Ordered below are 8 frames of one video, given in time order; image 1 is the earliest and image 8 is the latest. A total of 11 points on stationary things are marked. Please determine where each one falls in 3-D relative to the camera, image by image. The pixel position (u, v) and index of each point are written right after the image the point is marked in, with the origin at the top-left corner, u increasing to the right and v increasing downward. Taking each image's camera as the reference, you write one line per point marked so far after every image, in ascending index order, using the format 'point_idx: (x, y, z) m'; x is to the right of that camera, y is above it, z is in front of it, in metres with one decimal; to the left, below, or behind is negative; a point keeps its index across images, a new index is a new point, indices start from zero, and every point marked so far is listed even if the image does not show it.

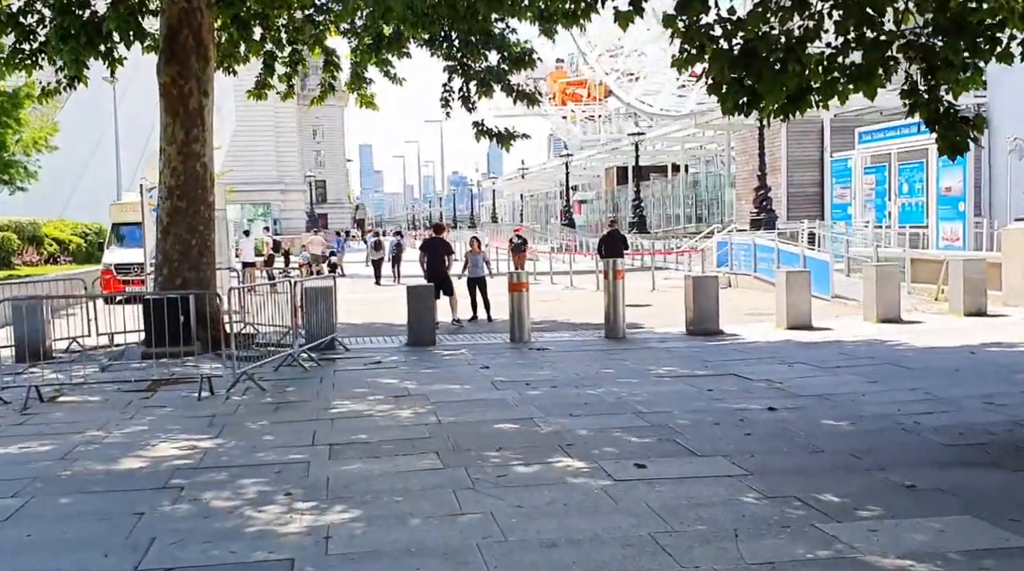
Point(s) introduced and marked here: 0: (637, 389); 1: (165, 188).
0: (+1.2, -1.0, +10.1) m
1: (-4.6, +1.3, +14.1) m
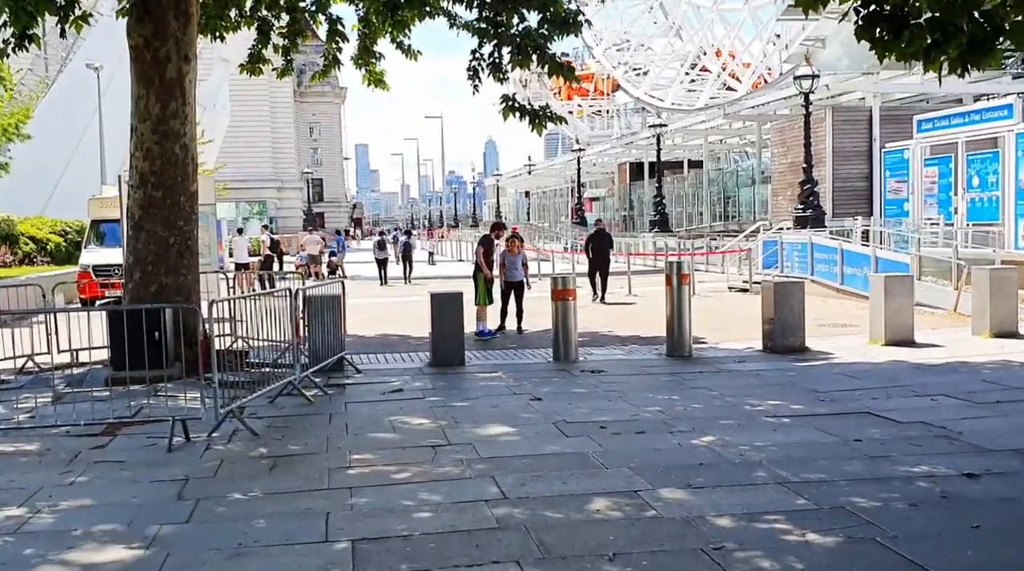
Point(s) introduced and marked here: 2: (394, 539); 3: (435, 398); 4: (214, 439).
0: (+1.7, -1.1, +7.5) m
1: (-4.1, +1.2, +11.5) m
2: (-0.6, -1.3, +5.2) m
3: (-0.7, -1.0, +9.8) m
4: (-2.2, -1.2, +7.9) m
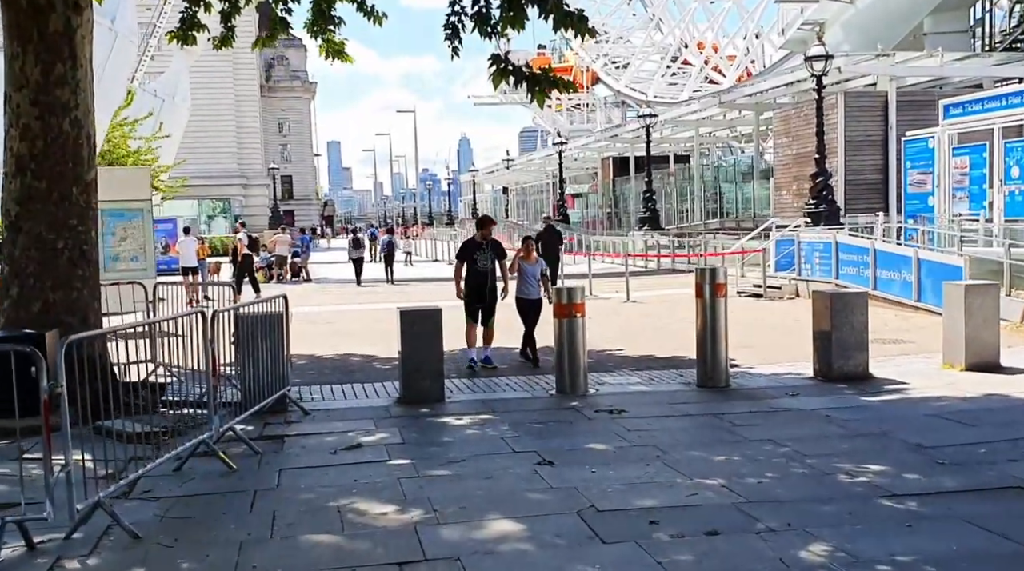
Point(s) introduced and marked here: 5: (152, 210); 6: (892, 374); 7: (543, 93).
0: (+1.8, -1.2, +5.0) m
1: (-4.1, +1.1, +8.8) m
2: (-0.5, -1.4, +2.6) m
3: (-0.7, -1.2, +7.1) m
4: (-2.2, -1.3, +5.3) m
5: (-6.2, +1.3, +18.3) m
6: (+3.8, -0.9, +10.6) m
7: (+0.3, +1.8, +9.7) m
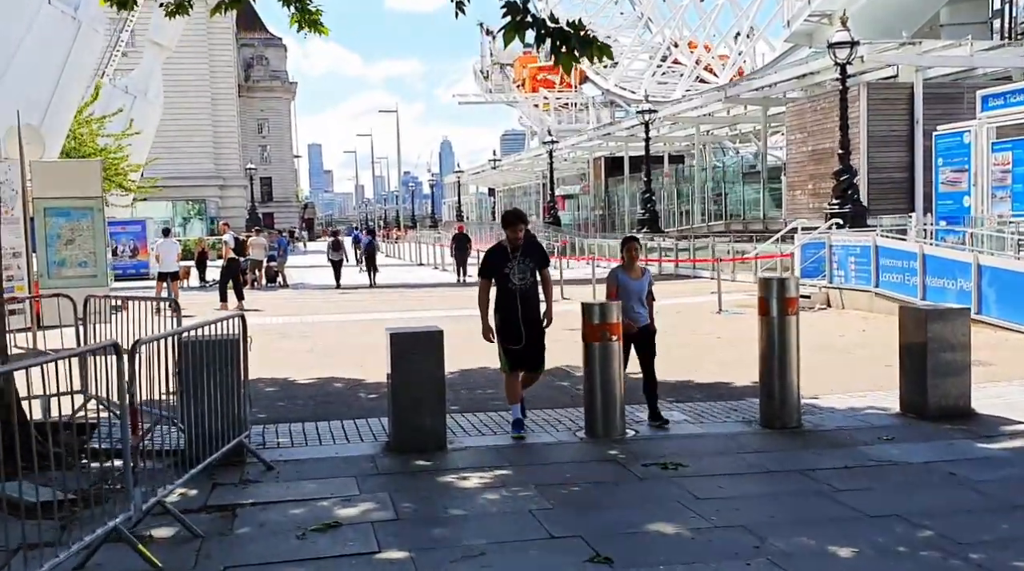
0: (+2.0, -1.3, +2.9) m
1: (-4.0, +0.9, +6.7) m
2: (-0.2, -1.5, +0.6) m
3: (-0.5, -1.3, +5.1) m
4: (-2.0, -1.4, +3.2) m
5: (-6.2, +1.2, +16.2) m
6: (+3.9, -1.0, +8.7) m
7: (+0.4, +1.7, +7.7) m
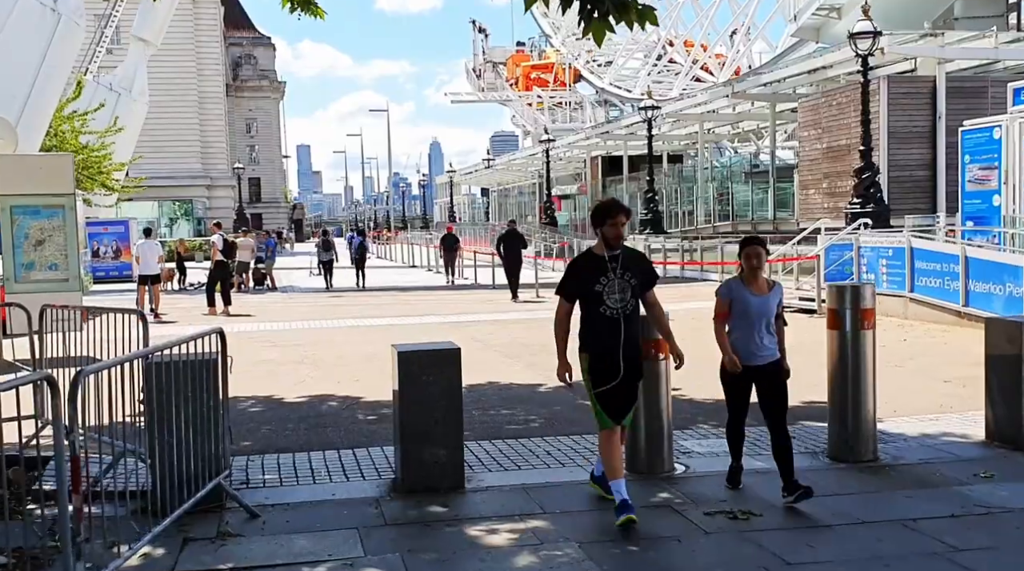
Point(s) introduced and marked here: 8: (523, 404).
0: (+2.2, -1.4, +1.8) m
1: (-3.8, +0.9, +5.5) m
2: (0.0, -1.5, -0.6) m
3: (-0.3, -1.3, +3.9) m
4: (-1.7, -1.5, +2.0) m
5: (-6.1, +1.1, +14.9) m
6: (+4.1, -1.0, +7.5) m
7: (+0.6, +1.6, +6.5) m
8: (+0.1, -1.1, +9.4) m
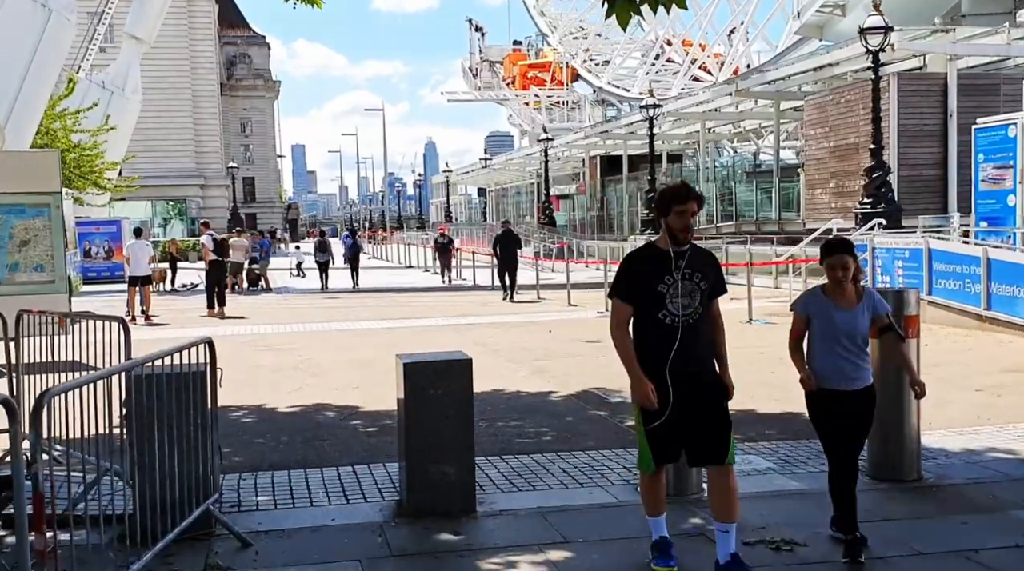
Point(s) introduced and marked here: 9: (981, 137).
0: (+2.4, -1.4, +1.2) m
1: (-3.7, +0.9, +4.9) m
2: (+0.2, -1.6, -1.2) m
3: (-0.2, -1.4, +3.3) m
4: (-1.6, -1.5, +1.4) m
5: (-6.1, +1.1, +14.4) m
6: (+4.2, -1.1, +7.0) m
7: (+0.7, +1.6, +5.9) m
8: (+0.2, -1.1, +8.9) m
9: (+8.4, +2.7, +19.1) m
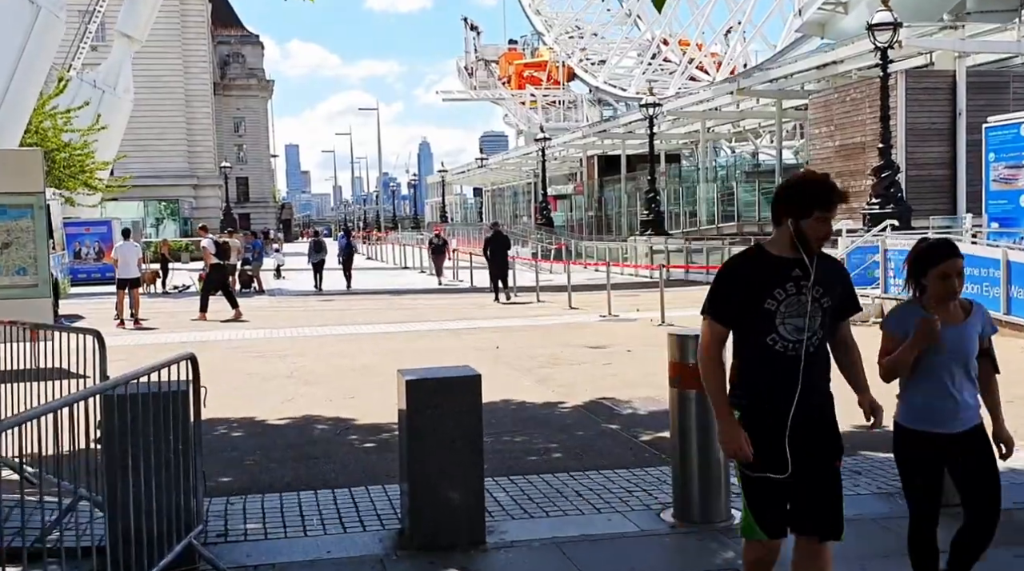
0: (+2.4, -1.4, +0.8) m
1: (-3.6, +0.8, +4.4) m
2: (+0.3, -1.6, -1.7) m
3: (-0.1, -1.4, +2.8) m
4: (-1.5, -1.5, +0.9) m
5: (-6.1, +1.0, +13.8) m
6: (+4.3, -1.1, +6.5) m
7: (+0.7, +1.5, +5.4) m
8: (+0.2, -1.1, +8.4) m
9: (+8.4, +2.6, +18.6) m
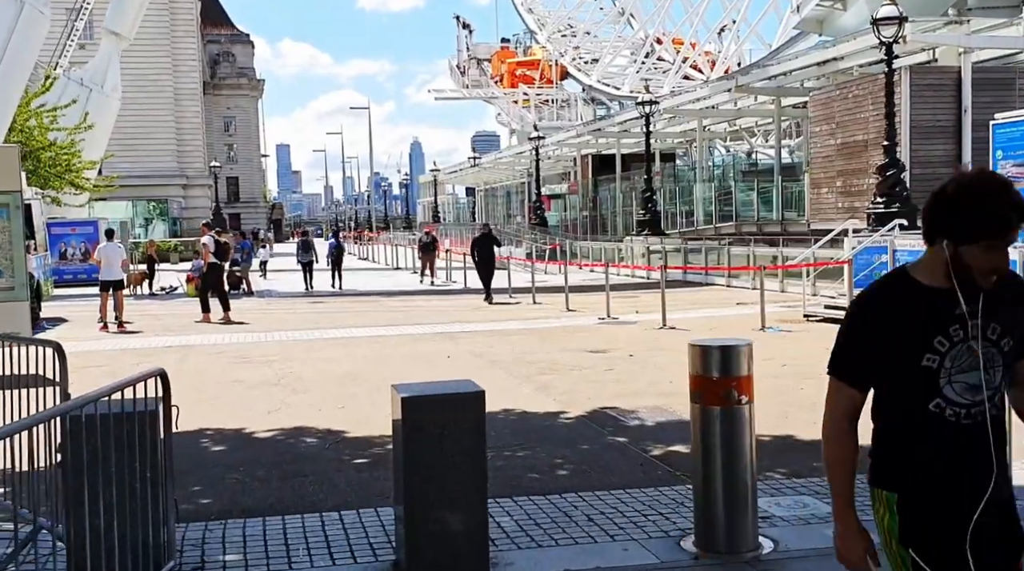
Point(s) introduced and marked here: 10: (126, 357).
0: (+2.5, -1.5, +0.2) m
1: (-3.6, +0.8, +3.8) m
2: (+0.3, -1.6, -2.2) m
3: (-0.1, -1.4, +2.3) m
4: (-1.5, -1.6, +0.4) m
5: (-6.1, +1.0, +13.2) m
6: (+4.3, -1.1, +6.0) m
7: (+0.8, +1.5, +4.9) m
8: (+0.2, -1.2, +7.8) m
9: (+8.3, +2.6, +18.1) m
10: (-5.0, -0.9, +13.8) m
